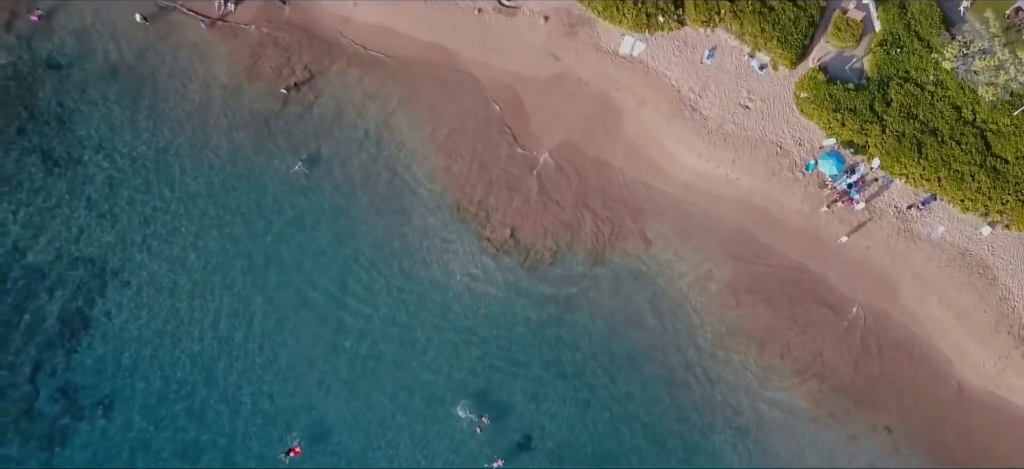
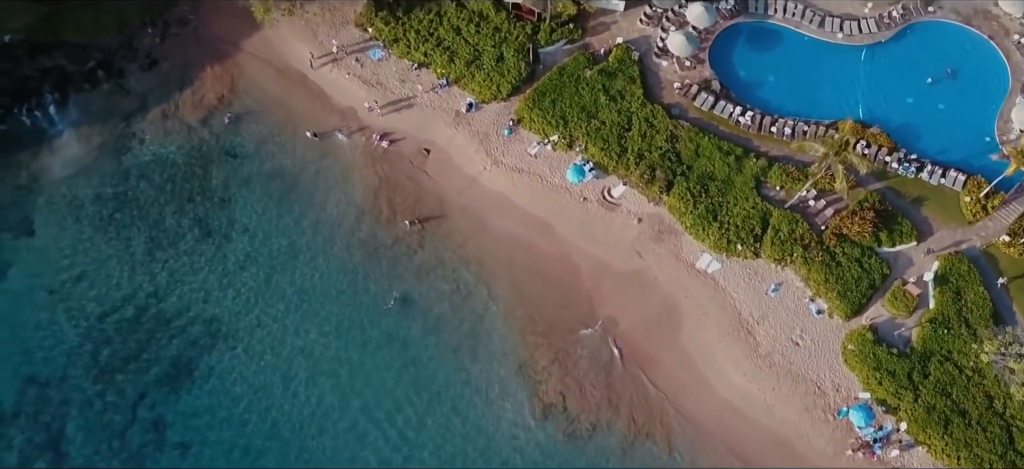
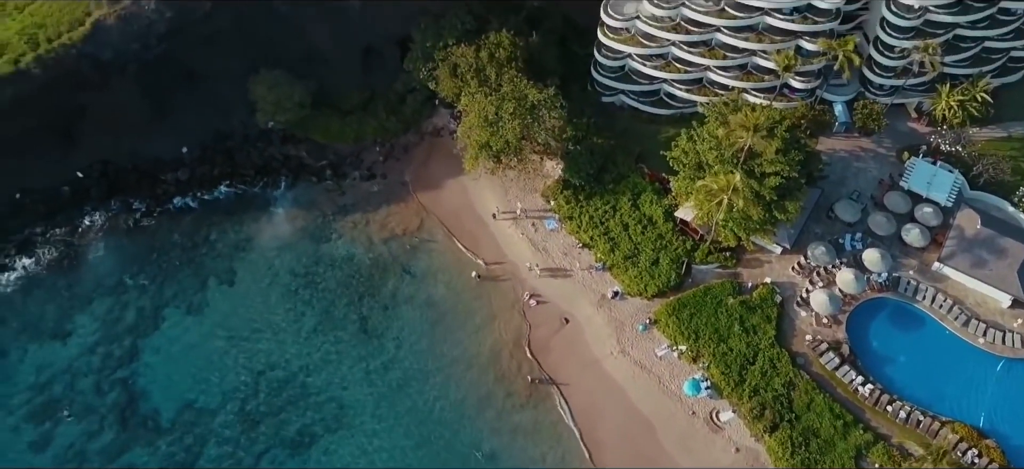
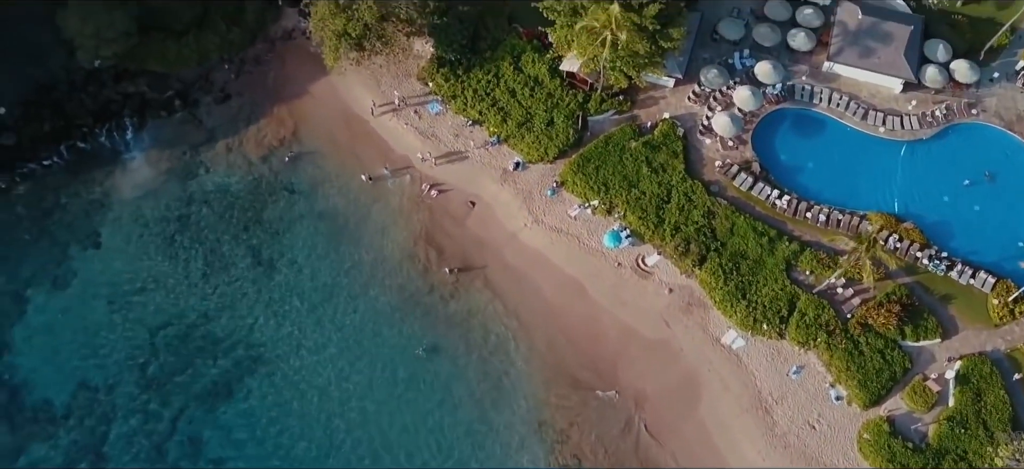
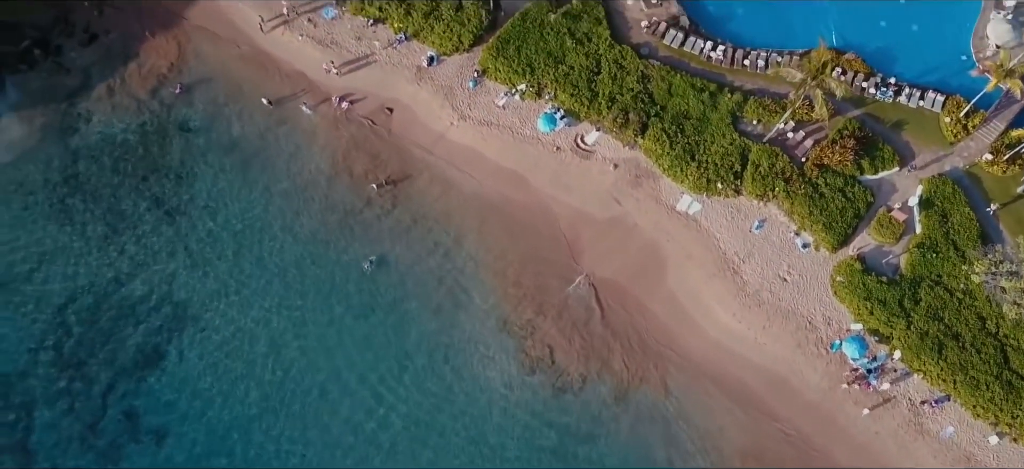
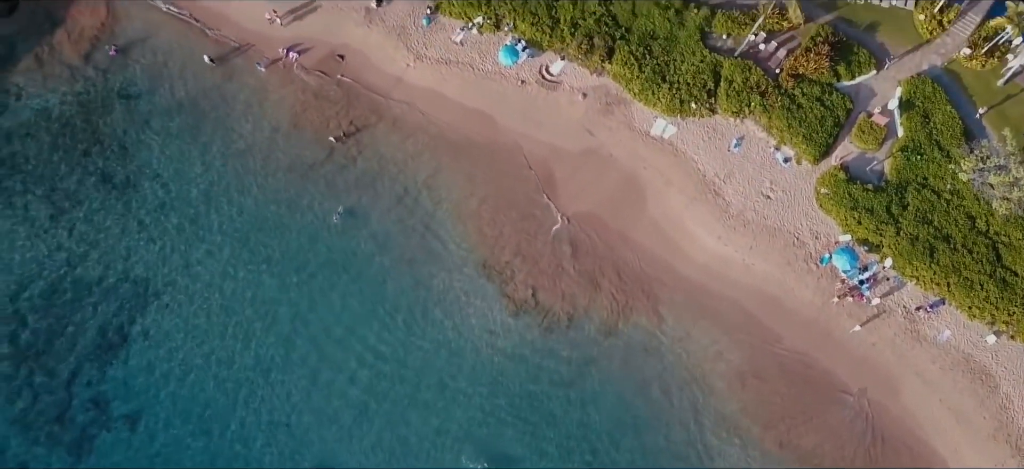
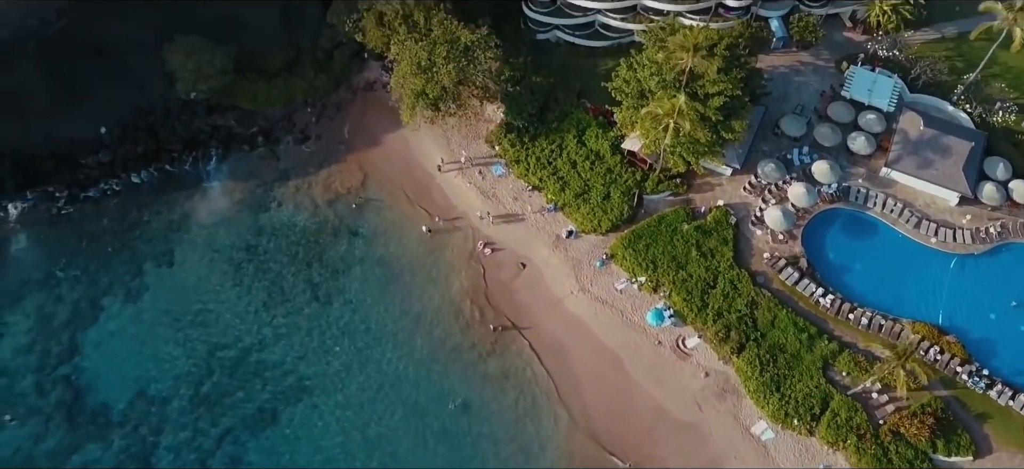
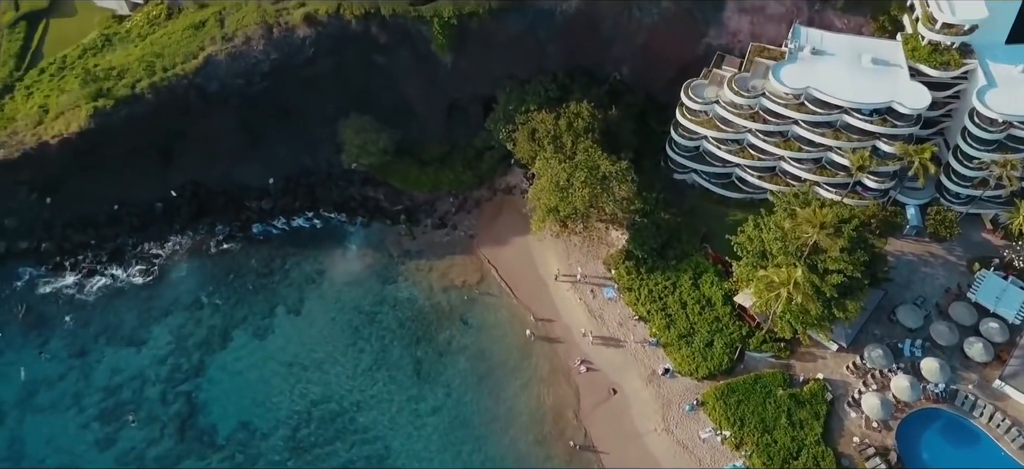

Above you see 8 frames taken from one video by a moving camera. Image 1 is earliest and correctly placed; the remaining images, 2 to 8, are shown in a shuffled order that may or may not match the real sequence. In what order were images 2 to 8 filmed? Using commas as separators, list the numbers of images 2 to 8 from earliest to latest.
6, 5, 2, 4, 7, 3, 8
